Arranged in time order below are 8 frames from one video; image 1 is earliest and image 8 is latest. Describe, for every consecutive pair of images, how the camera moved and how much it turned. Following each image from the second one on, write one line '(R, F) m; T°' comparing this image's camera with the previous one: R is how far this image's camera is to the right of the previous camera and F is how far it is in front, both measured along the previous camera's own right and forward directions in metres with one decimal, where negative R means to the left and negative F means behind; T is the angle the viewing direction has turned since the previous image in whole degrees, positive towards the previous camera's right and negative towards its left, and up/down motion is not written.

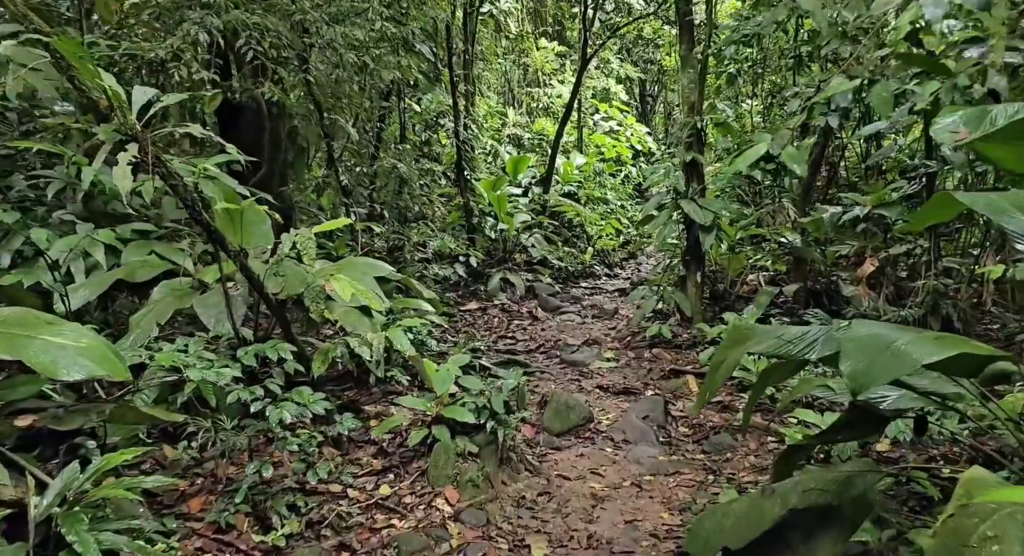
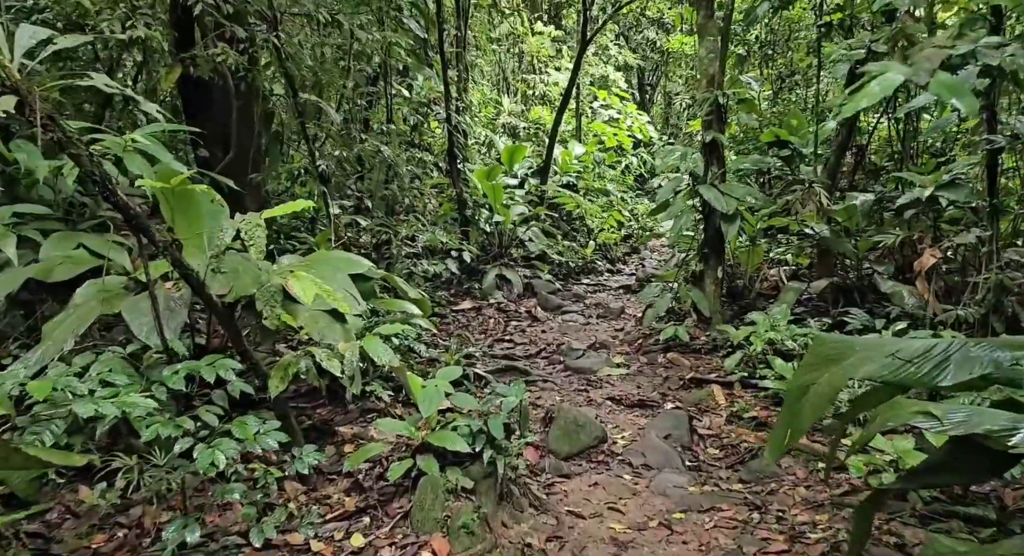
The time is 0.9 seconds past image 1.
(0.0, +0.5) m; 0°
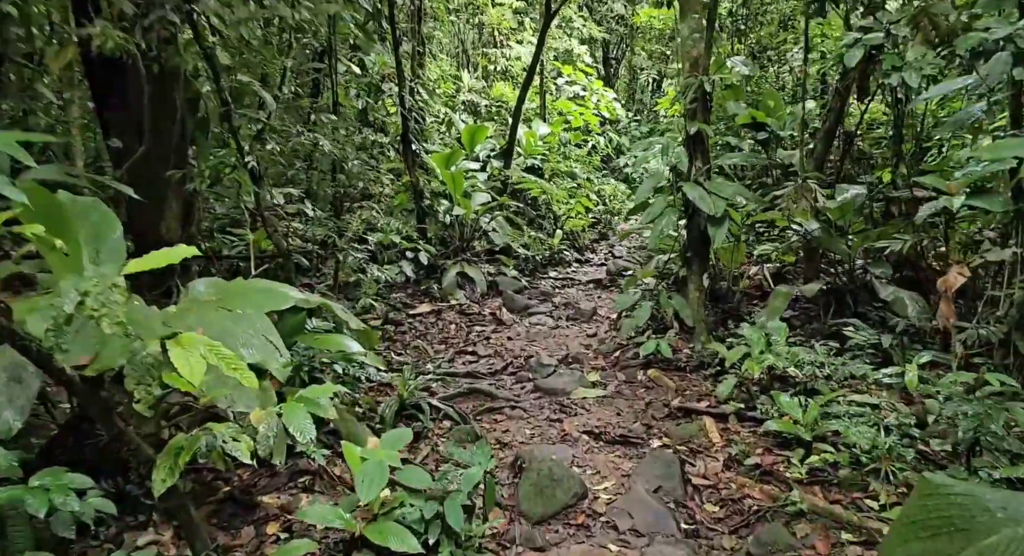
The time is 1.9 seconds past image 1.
(0.0, +0.5) m; +2°
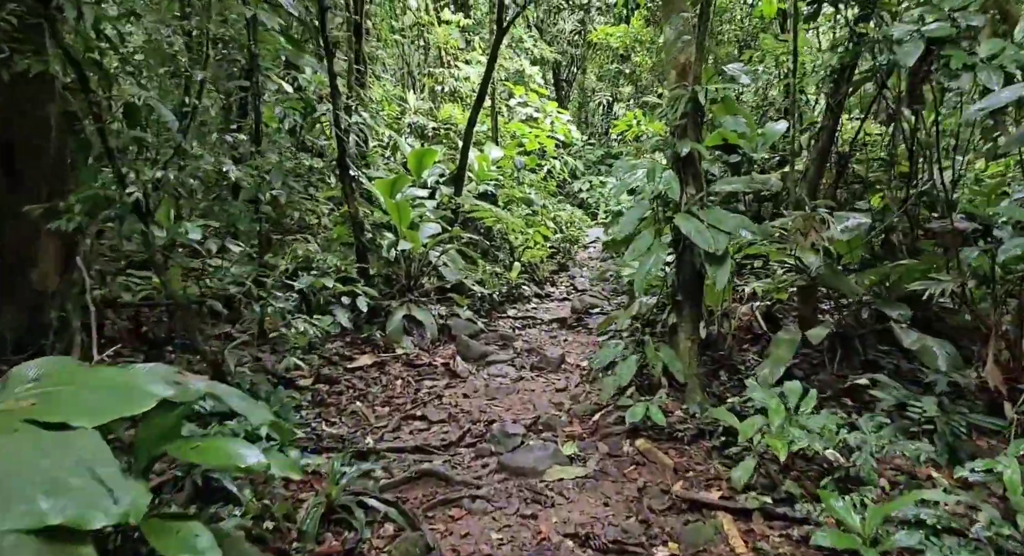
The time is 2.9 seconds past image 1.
(0.0, +0.7) m; +3°
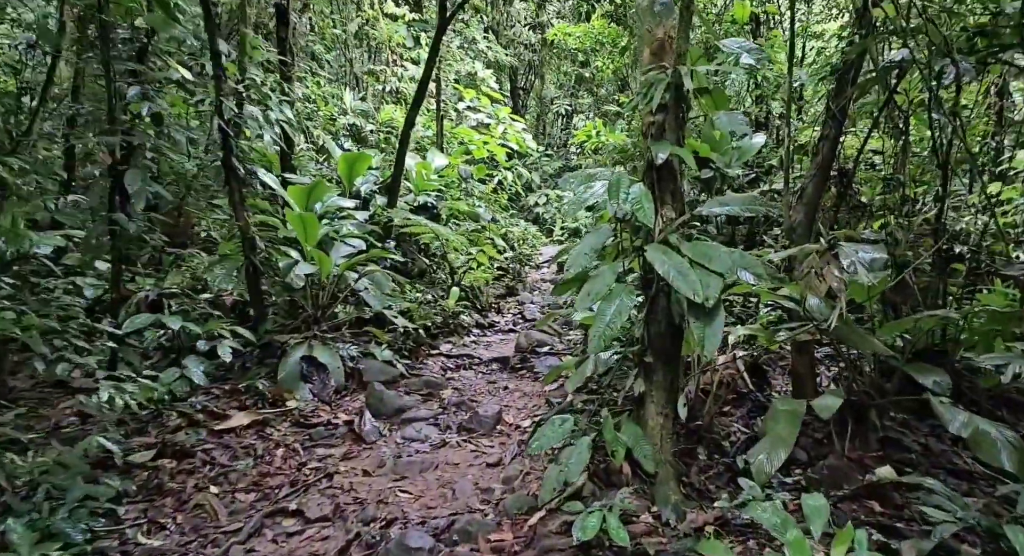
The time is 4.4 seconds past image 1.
(+0.1, +1.0) m; +3°
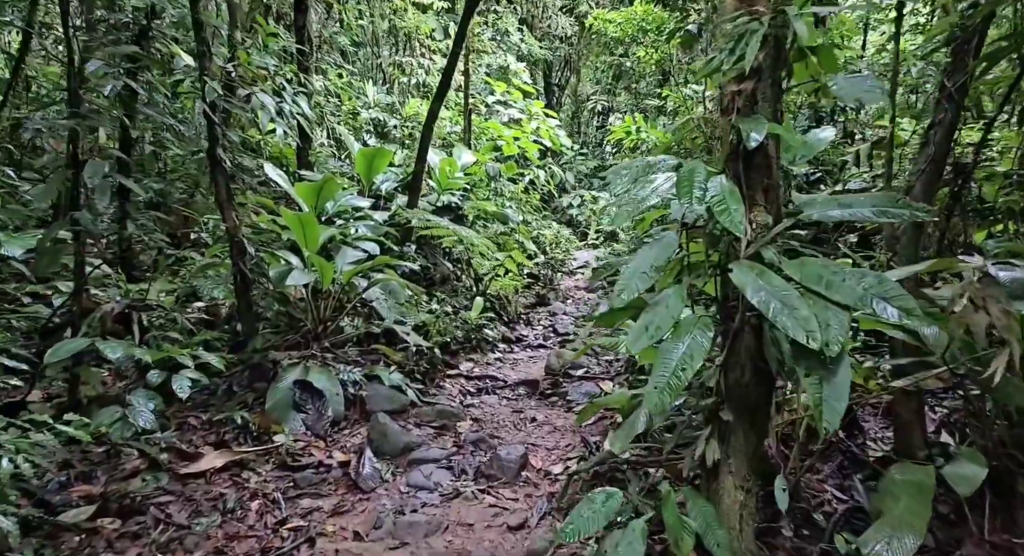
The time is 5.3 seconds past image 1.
(0.0, +0.6) m; -2°
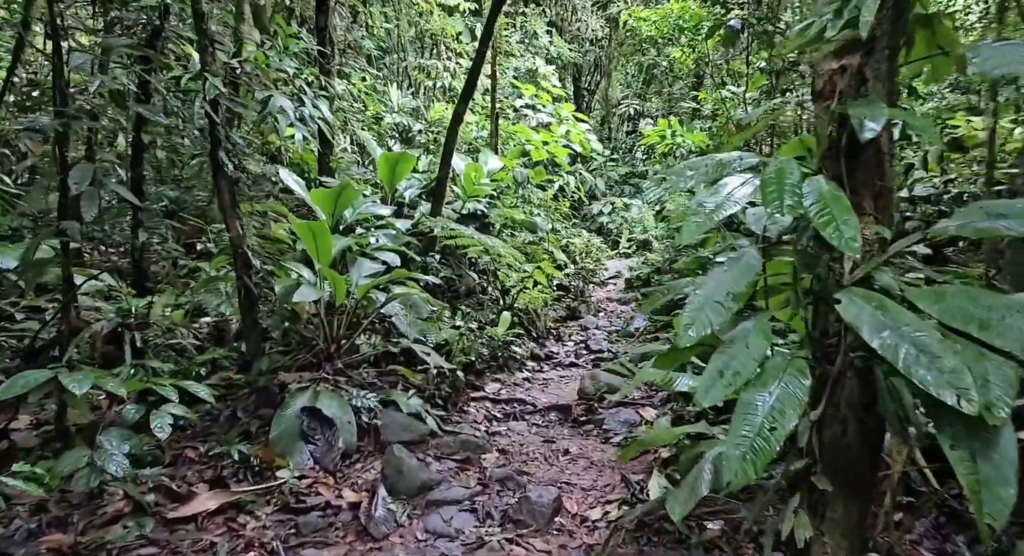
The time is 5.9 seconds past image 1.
(0.0, +0.4) m; -2°
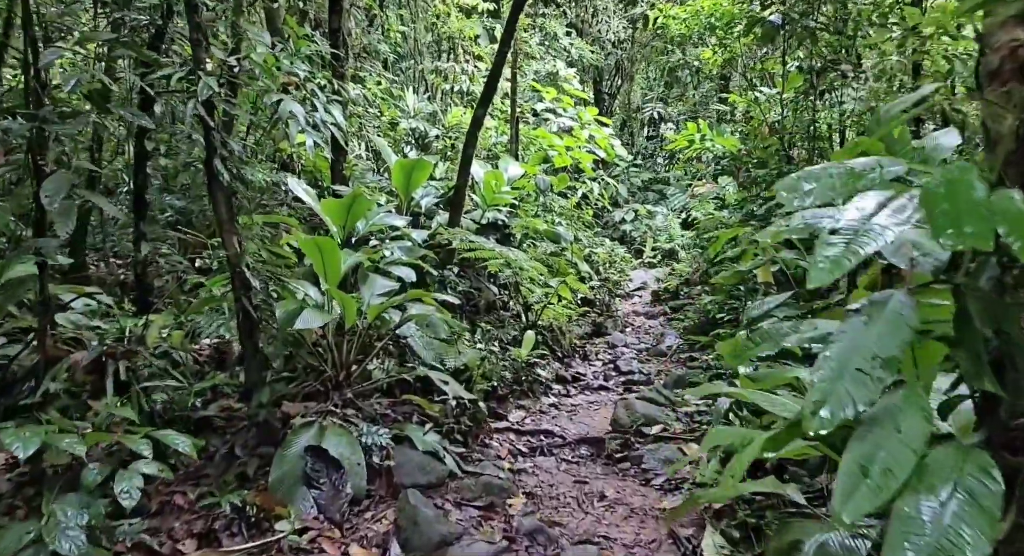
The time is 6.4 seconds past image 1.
(0.0, +0.4) m; -1°
